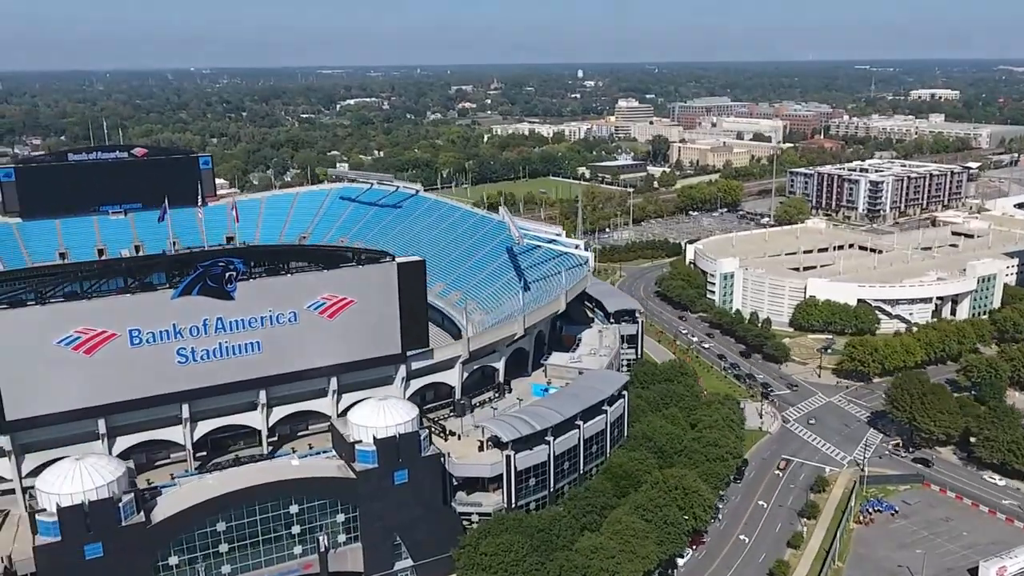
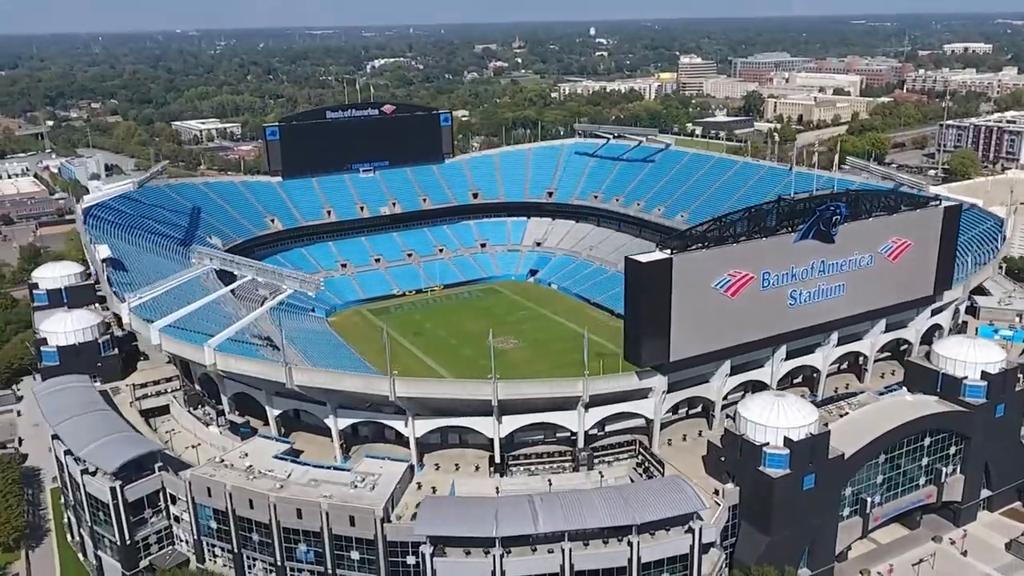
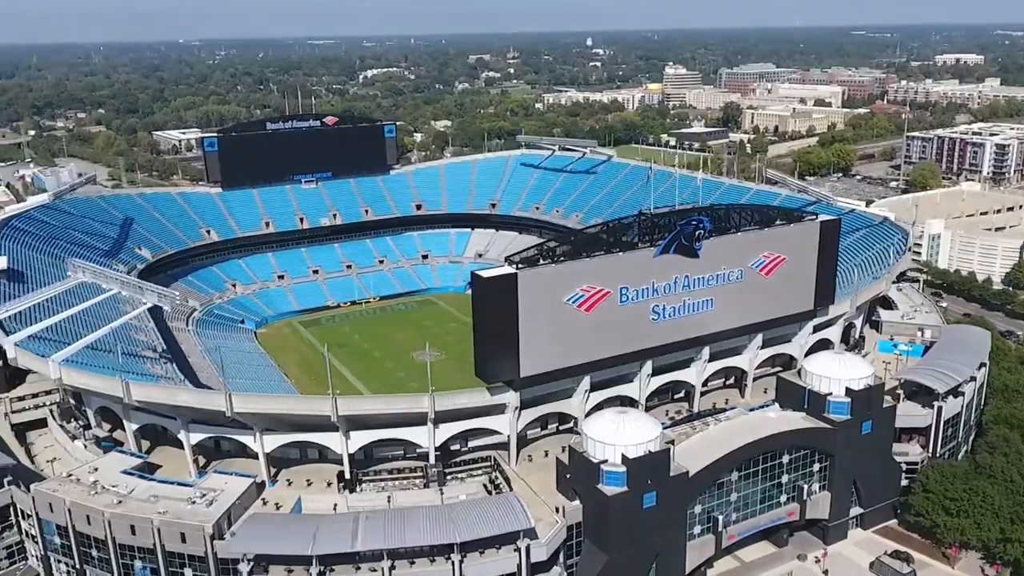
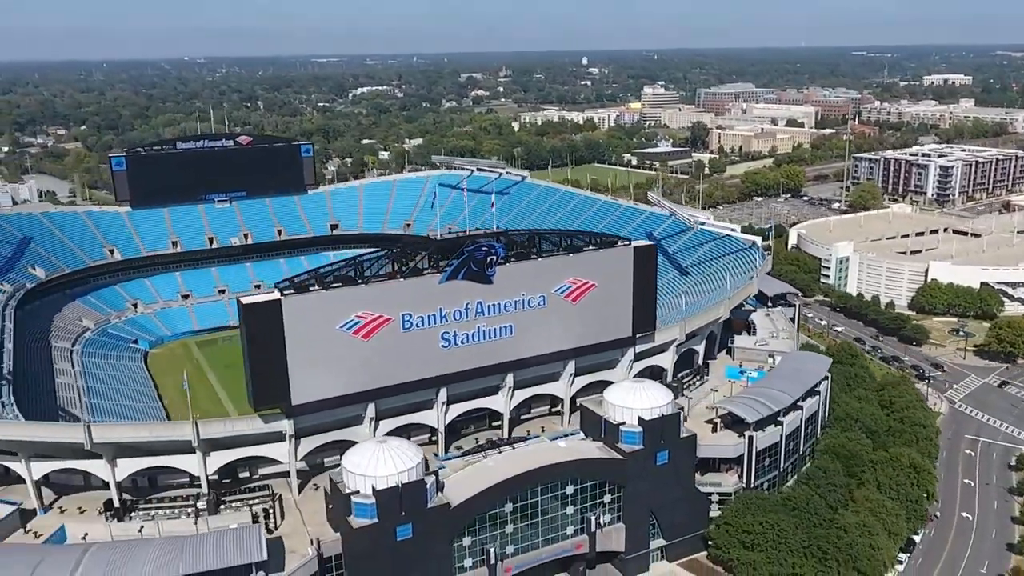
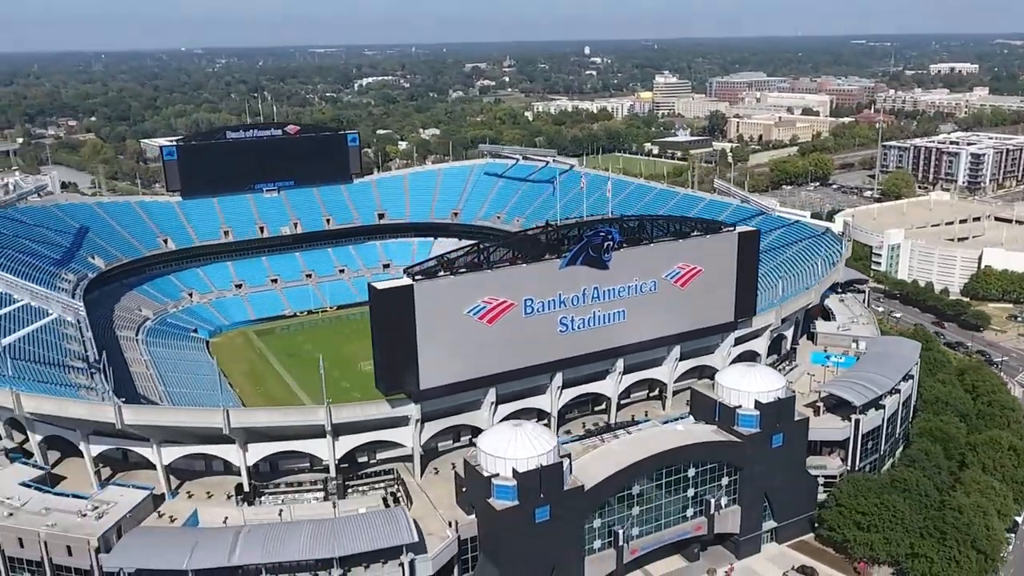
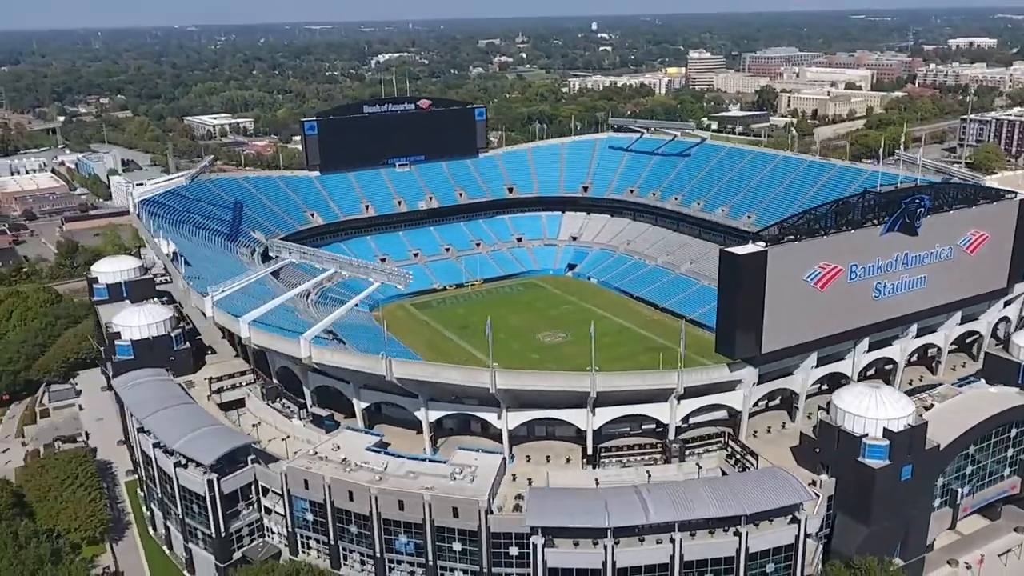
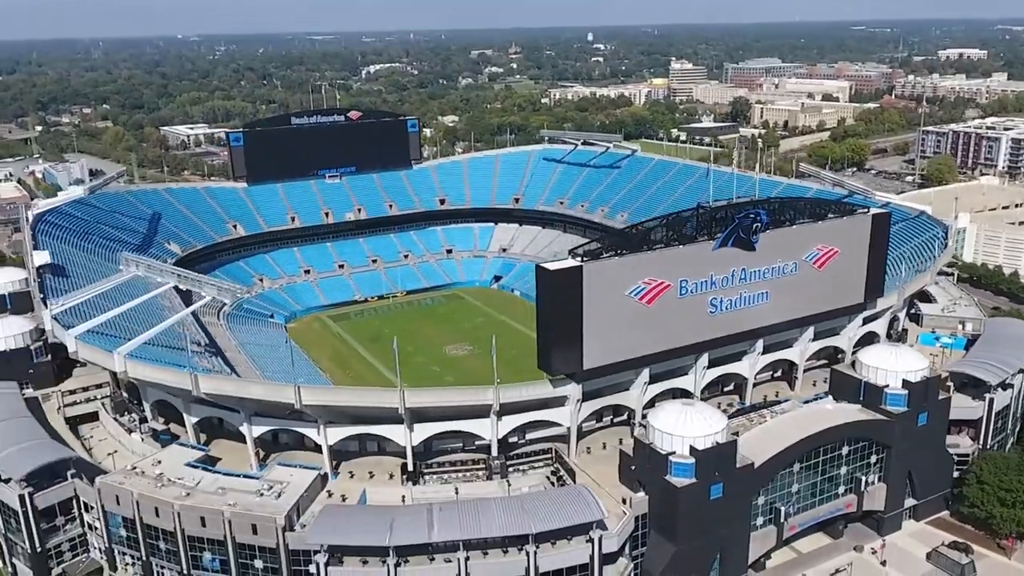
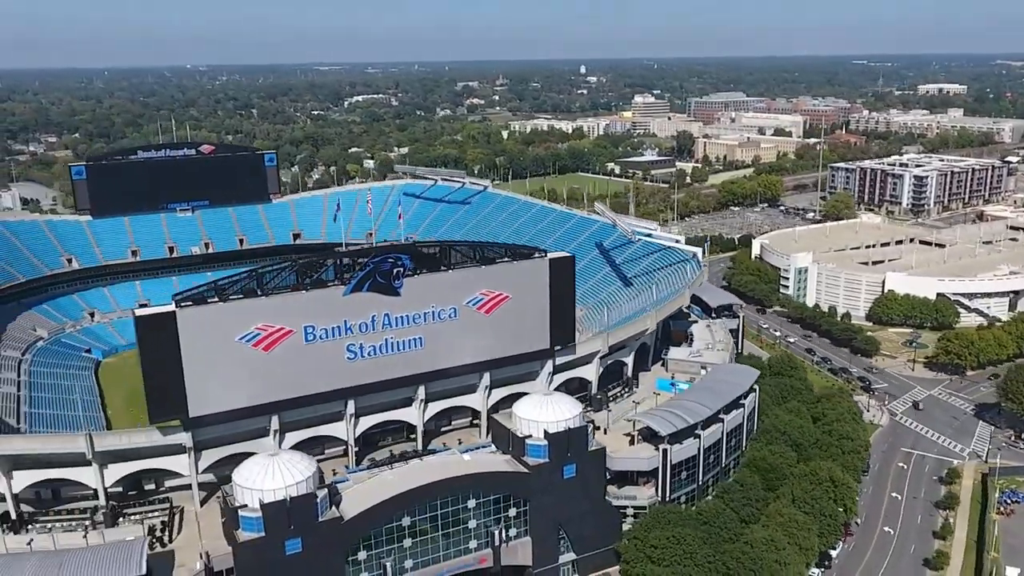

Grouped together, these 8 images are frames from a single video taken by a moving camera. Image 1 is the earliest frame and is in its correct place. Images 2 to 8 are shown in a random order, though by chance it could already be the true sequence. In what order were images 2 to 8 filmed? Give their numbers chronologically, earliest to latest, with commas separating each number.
8, 4, 5, 3, 7, 2, 6
